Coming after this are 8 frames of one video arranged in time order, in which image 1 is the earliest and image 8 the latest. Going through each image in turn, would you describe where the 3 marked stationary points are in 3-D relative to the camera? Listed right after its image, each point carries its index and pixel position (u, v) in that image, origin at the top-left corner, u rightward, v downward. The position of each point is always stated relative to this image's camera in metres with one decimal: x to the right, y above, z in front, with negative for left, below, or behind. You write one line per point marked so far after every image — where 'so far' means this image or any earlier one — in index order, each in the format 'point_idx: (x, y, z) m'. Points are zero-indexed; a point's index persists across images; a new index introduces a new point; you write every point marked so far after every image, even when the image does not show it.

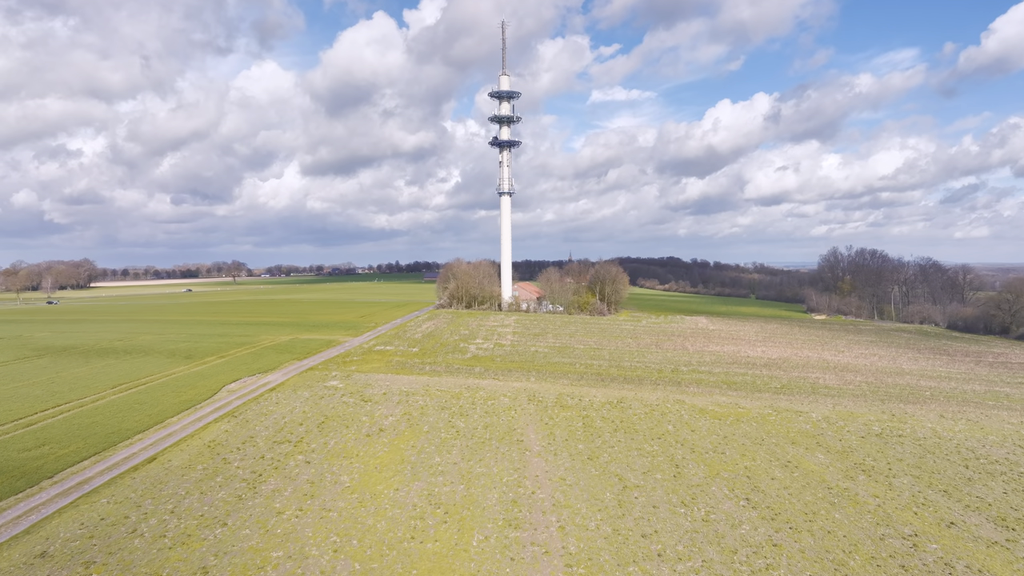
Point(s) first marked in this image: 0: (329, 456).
0: (-4.3, -4.0, +19.9) m
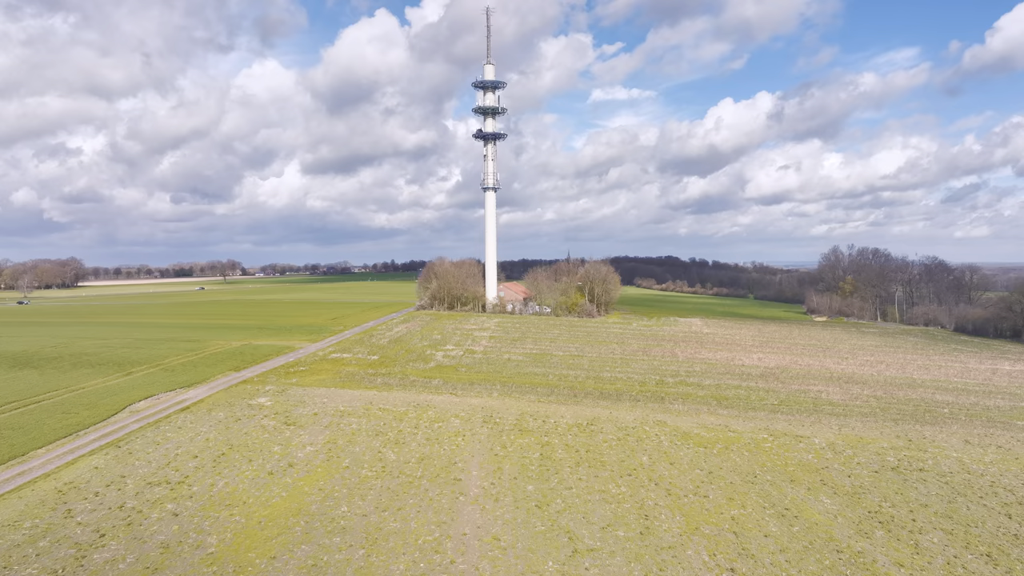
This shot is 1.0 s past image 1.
0: (-5.7, -4.0, +15.8) m
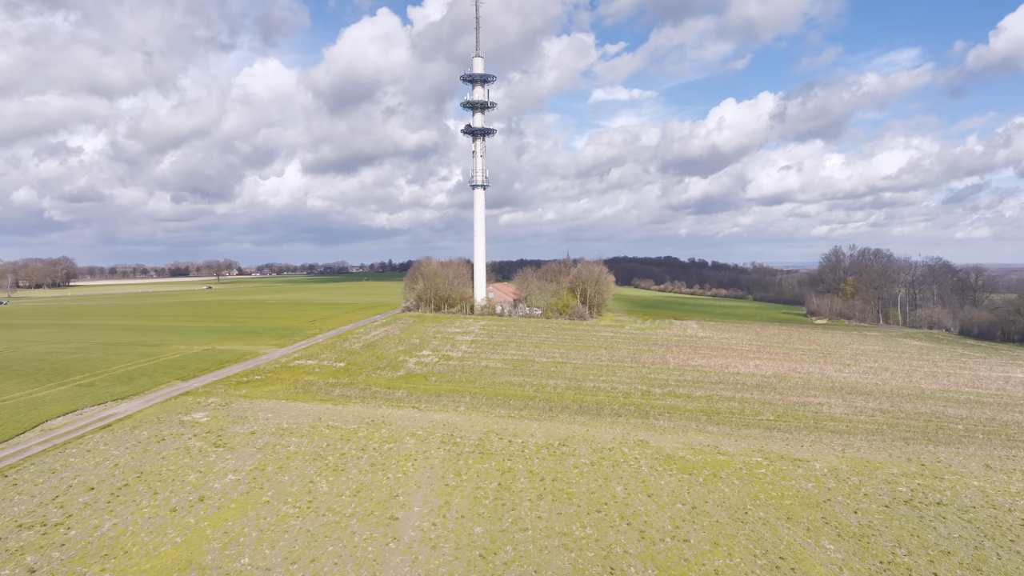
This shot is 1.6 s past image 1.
0: (-6.7, -4.1, +13.0) m
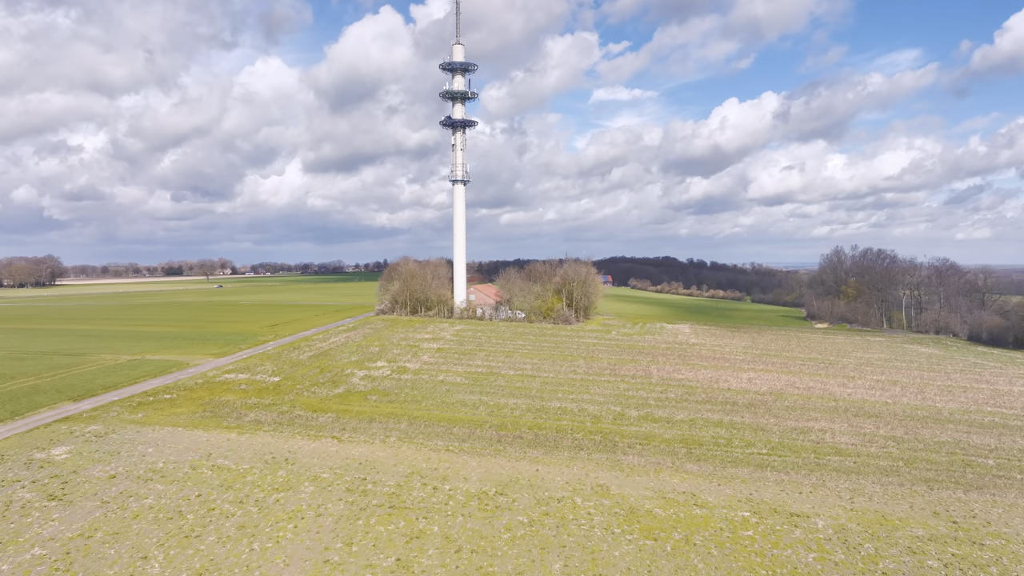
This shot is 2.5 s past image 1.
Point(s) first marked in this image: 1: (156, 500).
0: (-8.2, -4.3, +8.6) m
1: (-6.7, -4.0, +16.1) m
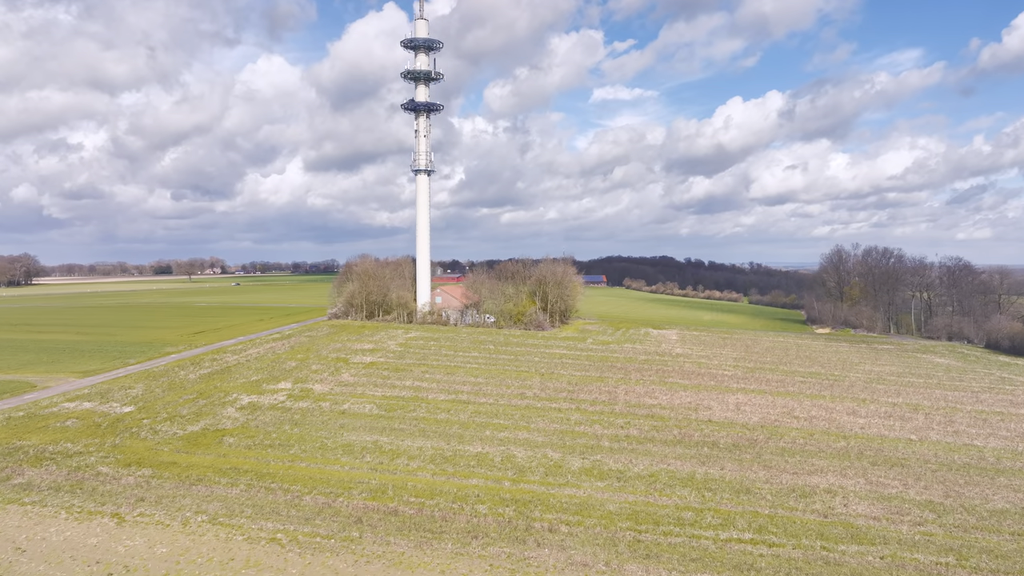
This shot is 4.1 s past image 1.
0: (-10.6, -4.4, +1.6) m
1: (-9.1, -4.1, +9.1) m
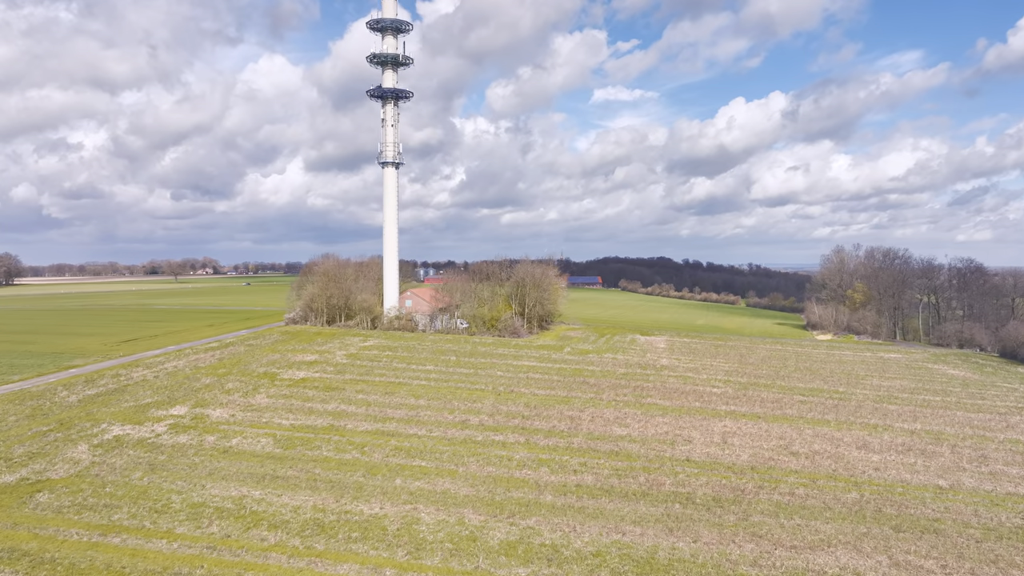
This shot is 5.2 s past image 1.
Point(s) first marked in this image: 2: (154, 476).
0: (-12.4, -4.5, -3.5) m
1: (-10.9, -4.2, +4.0) m
2: (-7.5, -3.9, +17.8) m
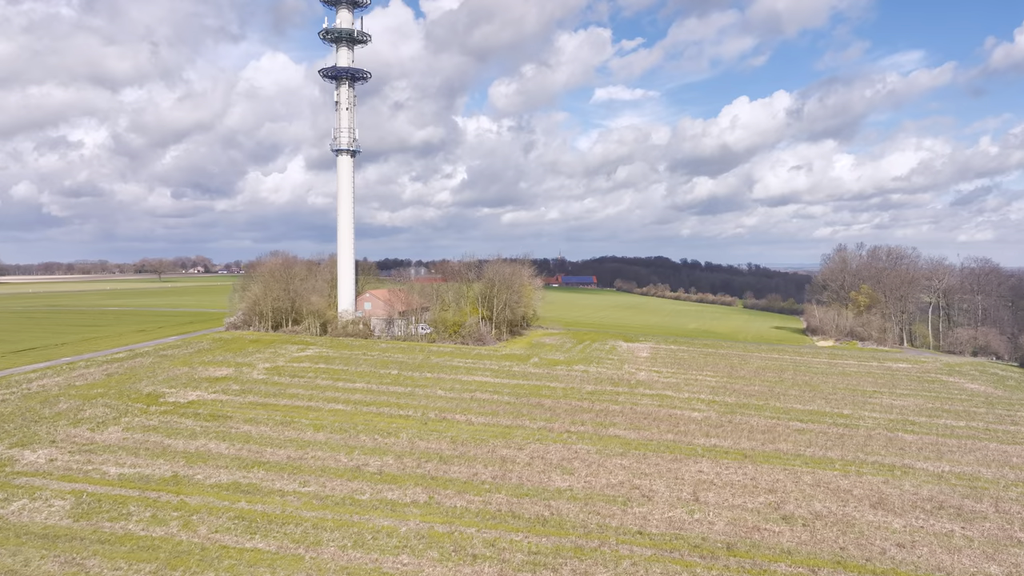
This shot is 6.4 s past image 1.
0: (-14.5, -4.6, -9.4) m
1: (-13.0, -4.4, -1.8) m
2: (-9.5, -4.0, +12.0) m
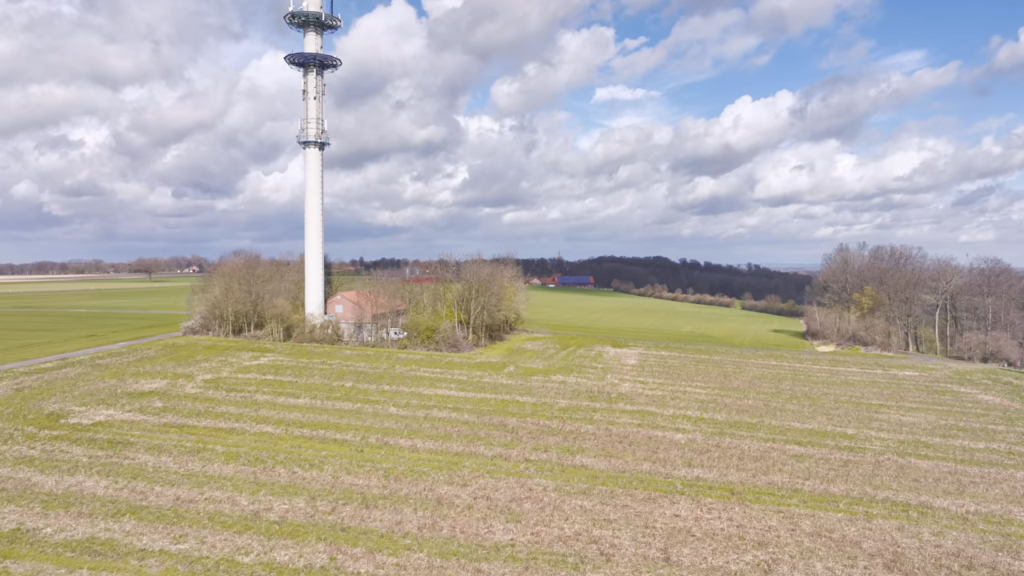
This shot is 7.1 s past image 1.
0: (-15.8, -4.8, -12.9) m
1: (-14.3, -4.5, -5.3) m
2: (-10.8, -4.1, +8.5) m
